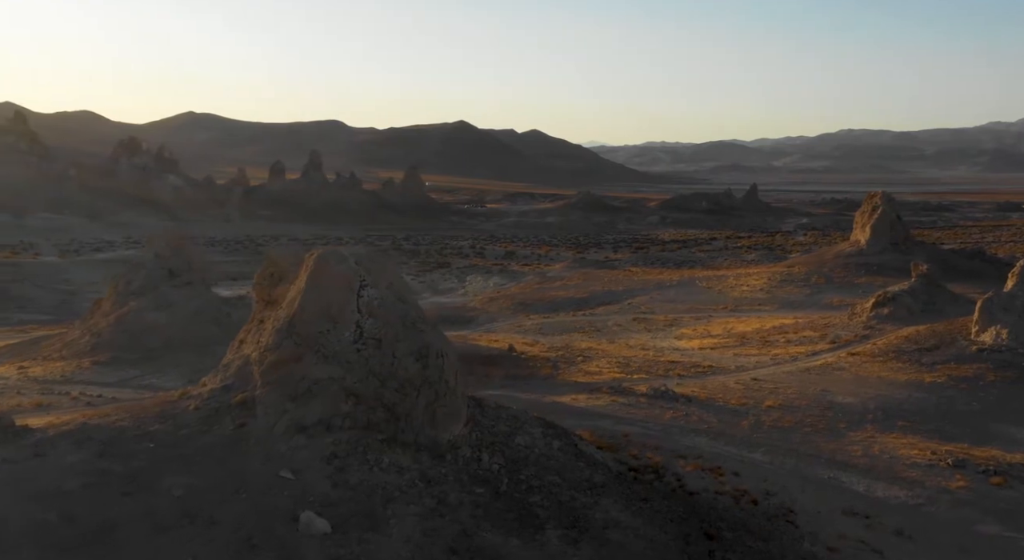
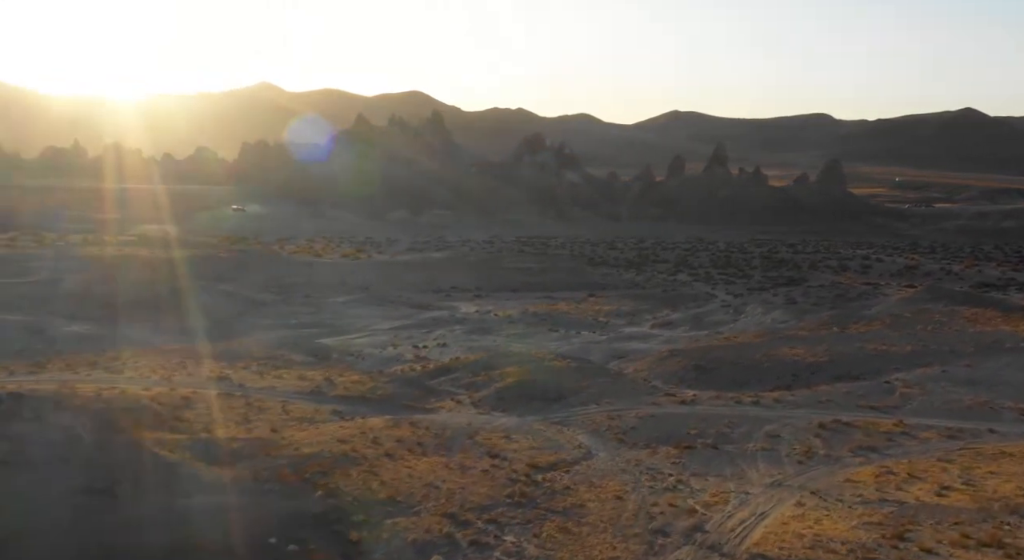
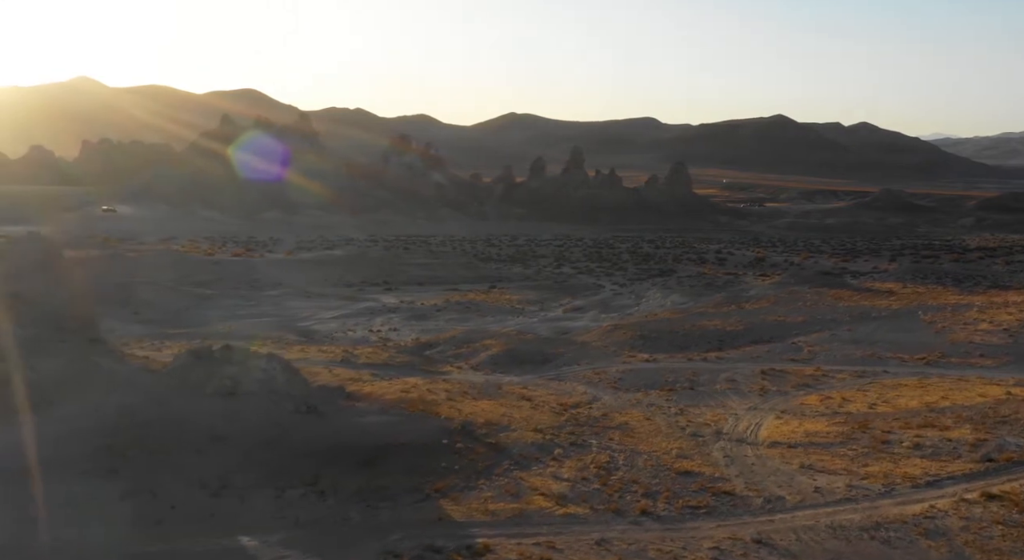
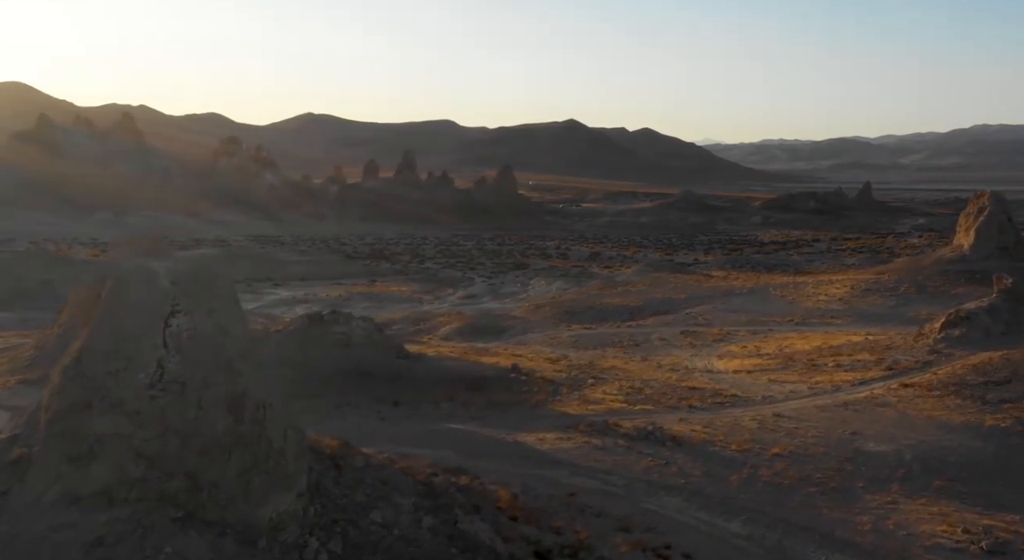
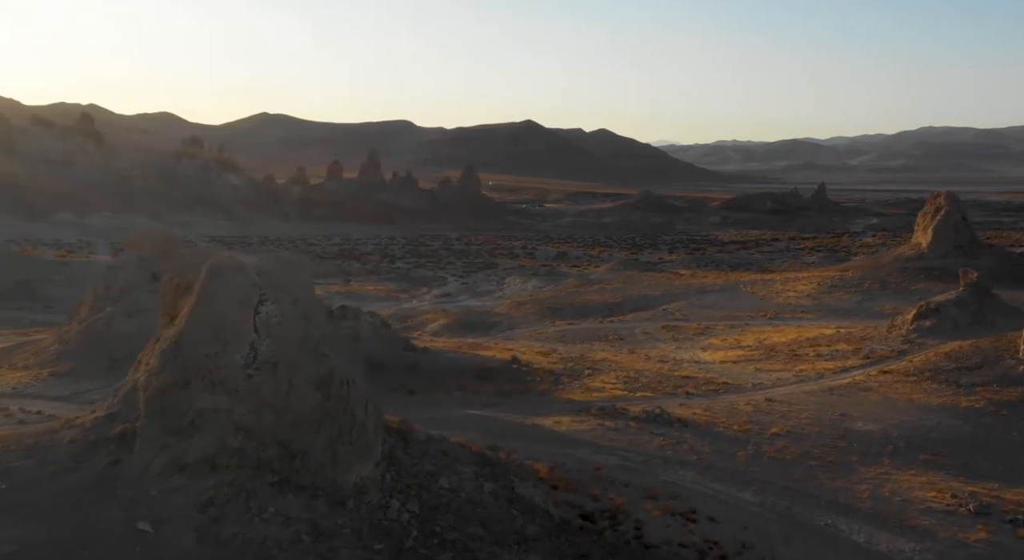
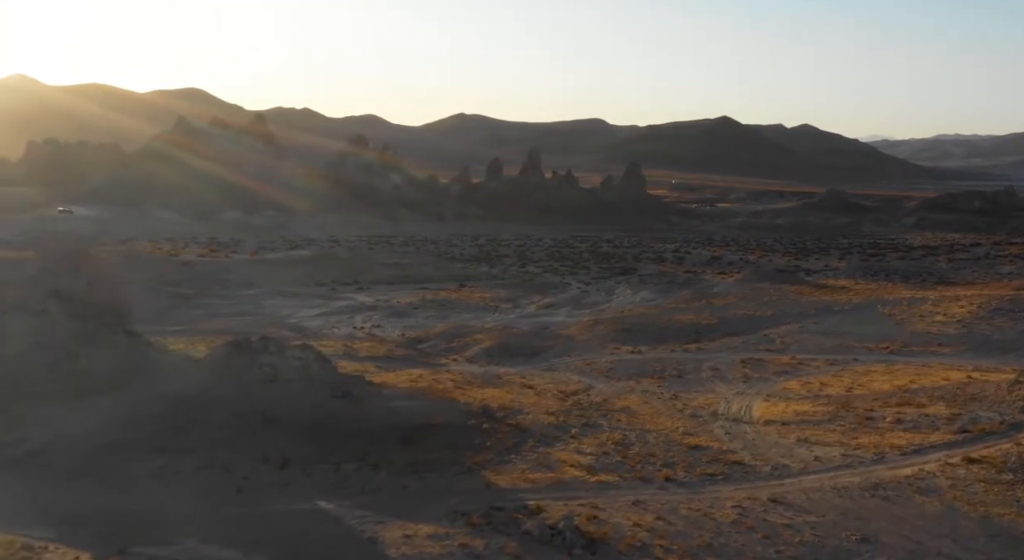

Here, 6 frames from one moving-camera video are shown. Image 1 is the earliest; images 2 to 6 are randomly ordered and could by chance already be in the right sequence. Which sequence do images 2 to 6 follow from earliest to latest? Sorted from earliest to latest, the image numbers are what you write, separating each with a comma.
5, 4, 6, 3, 2
